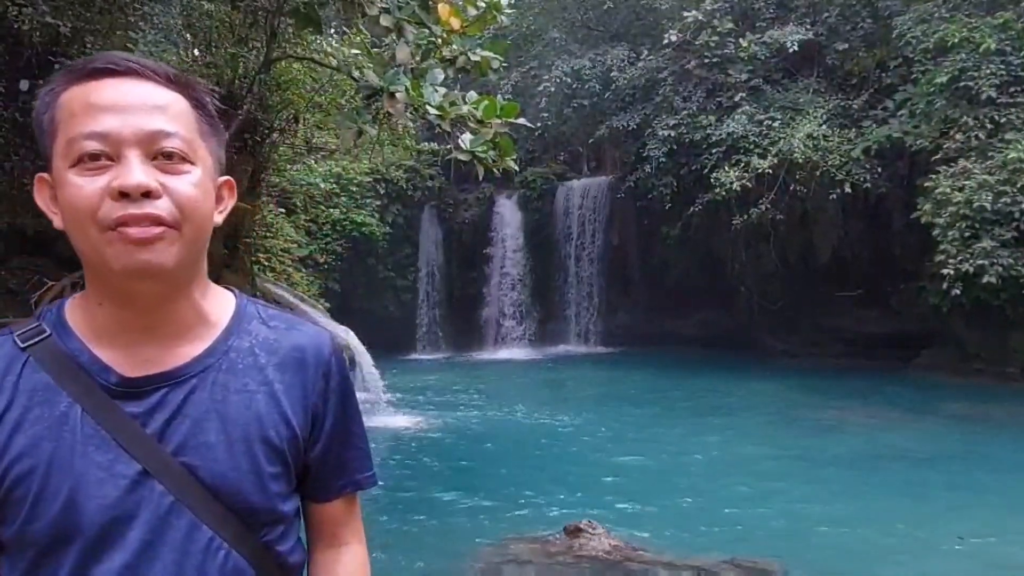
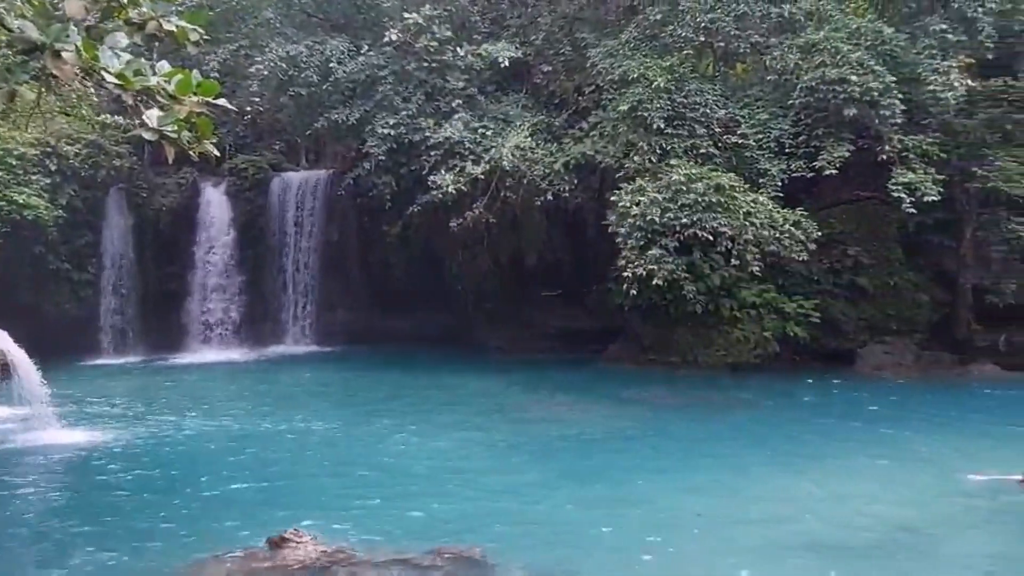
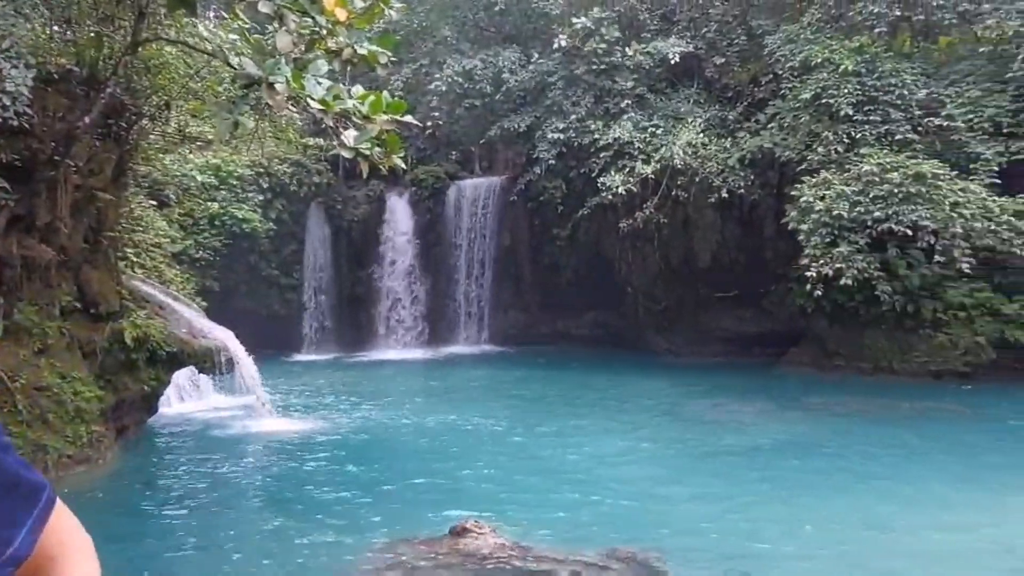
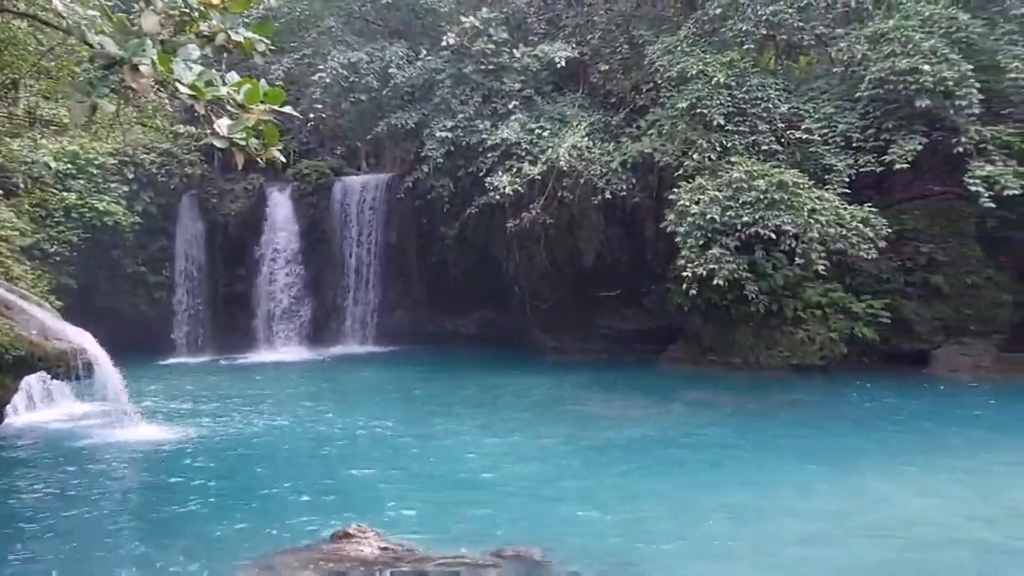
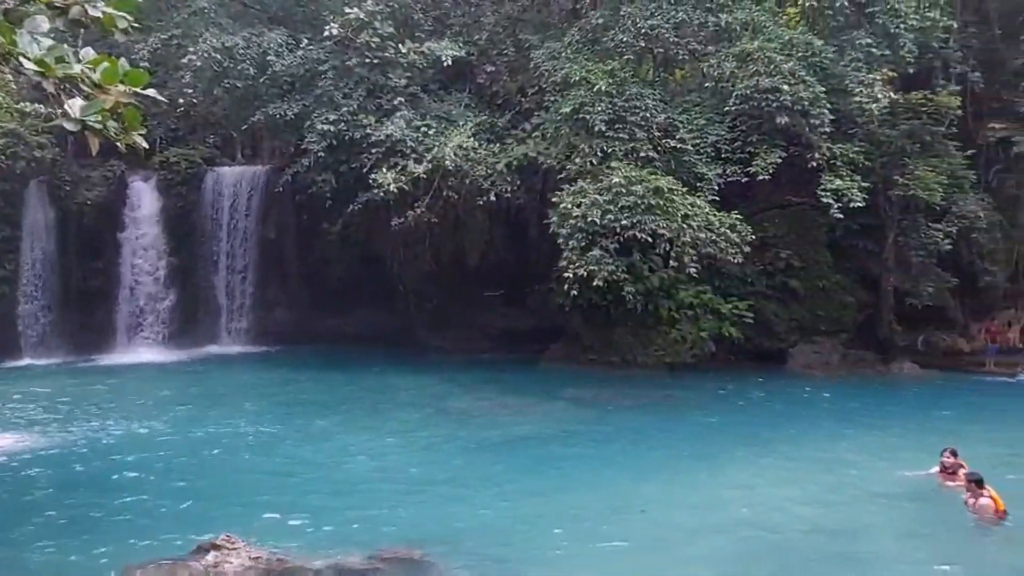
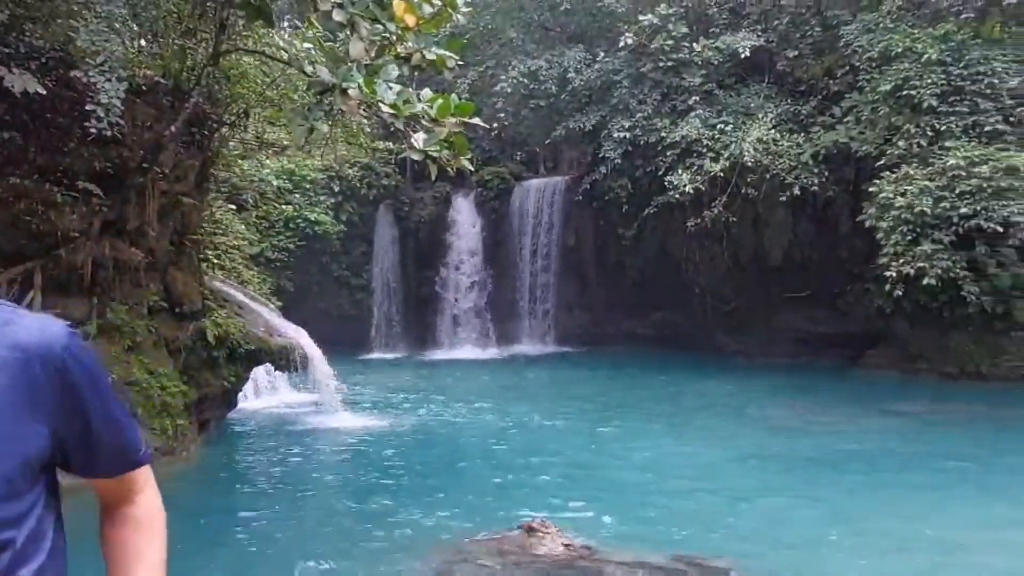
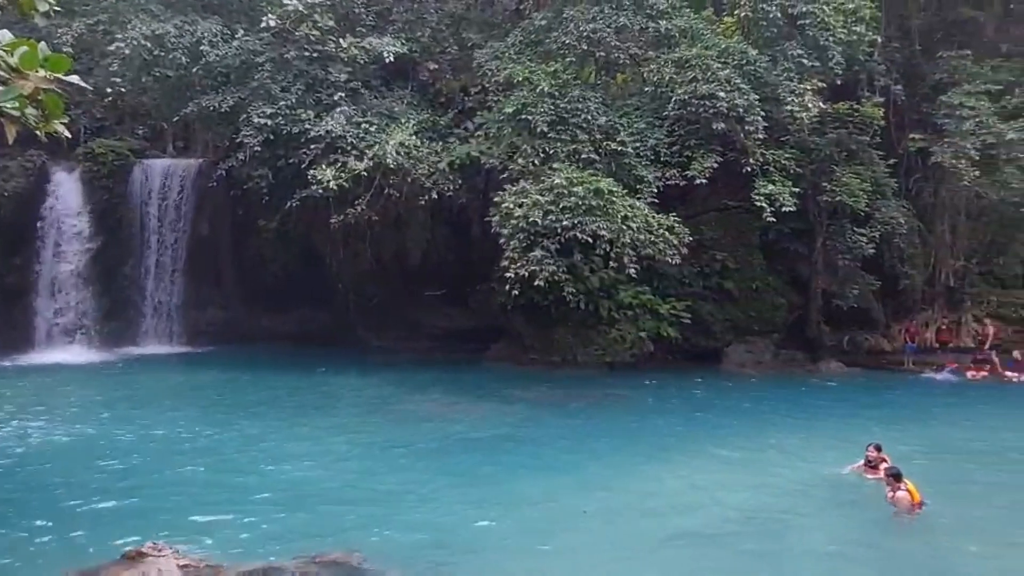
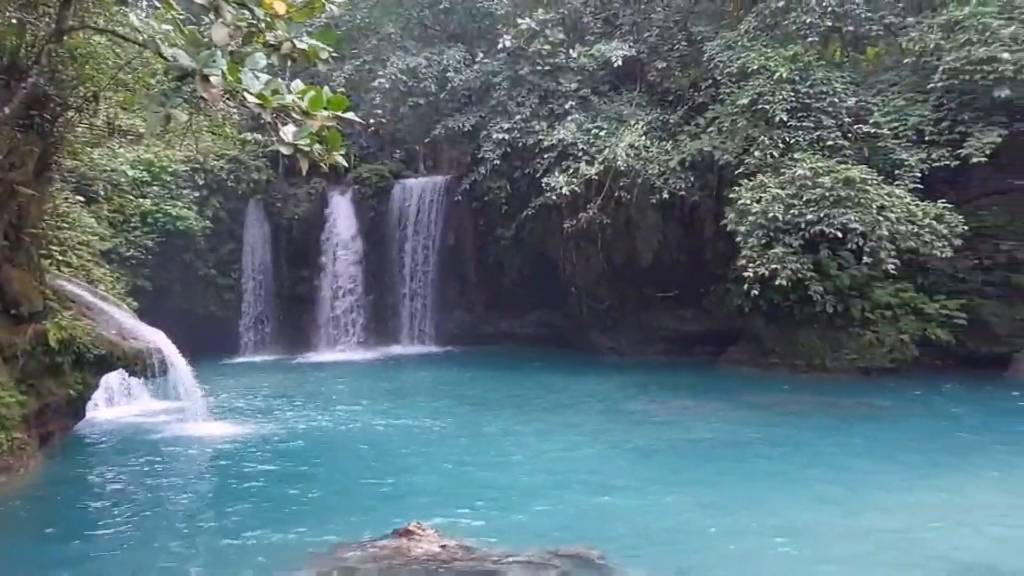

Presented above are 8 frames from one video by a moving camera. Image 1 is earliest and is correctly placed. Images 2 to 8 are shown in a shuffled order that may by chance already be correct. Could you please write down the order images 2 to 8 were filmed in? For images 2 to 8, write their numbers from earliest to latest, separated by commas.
6, 3, 8, 4, 2, 5, 7
